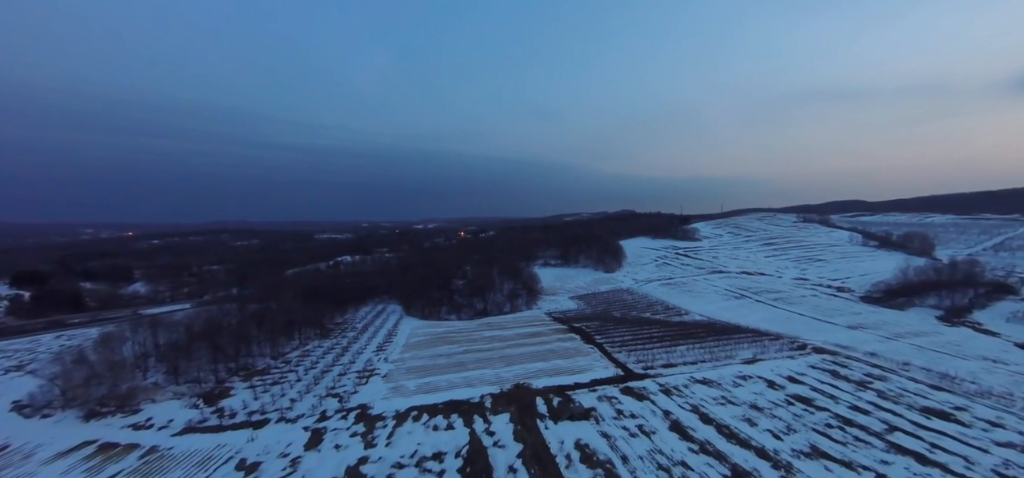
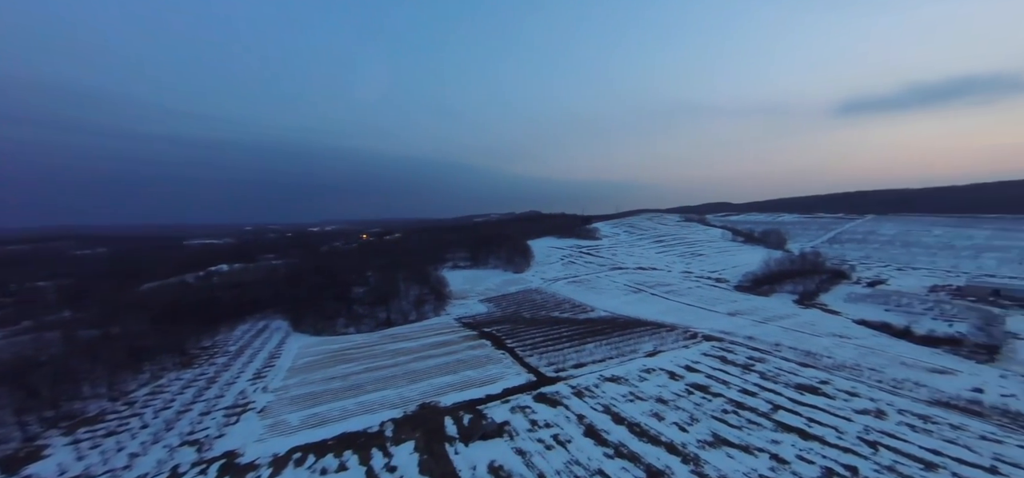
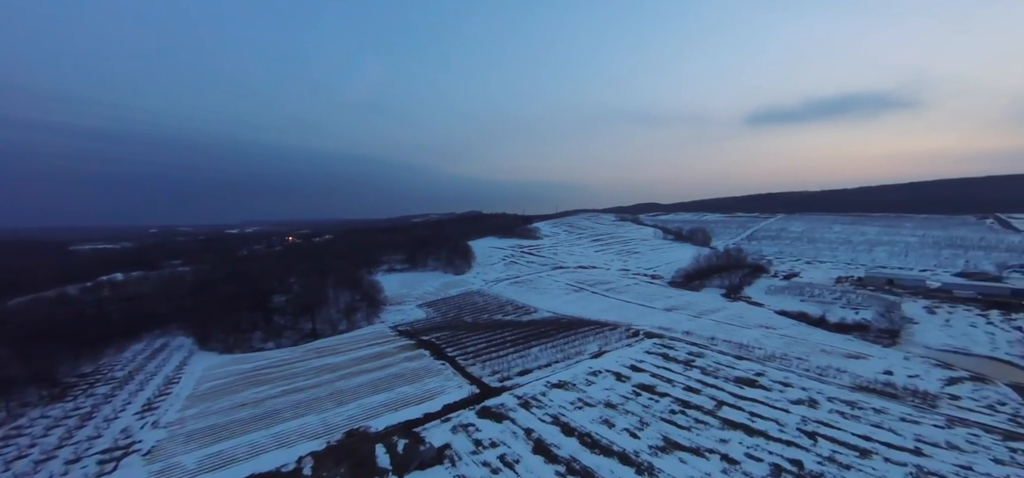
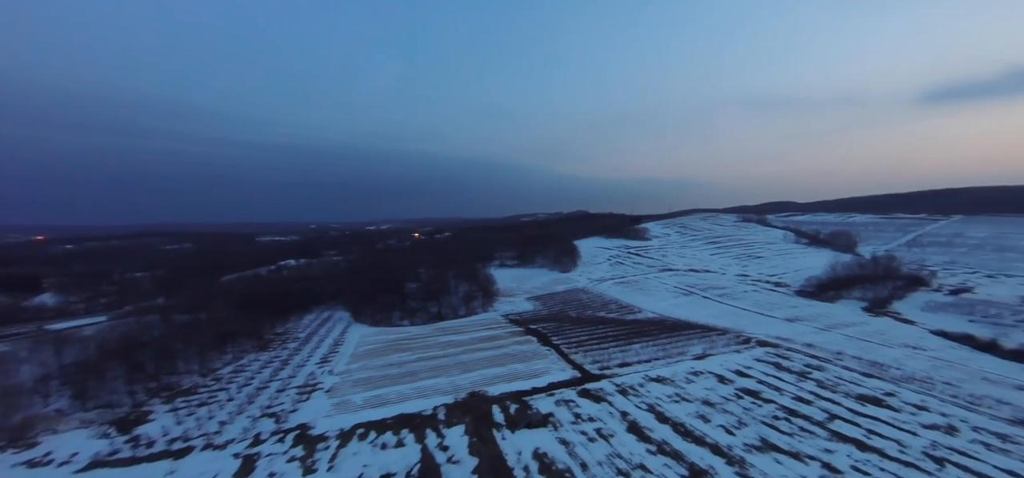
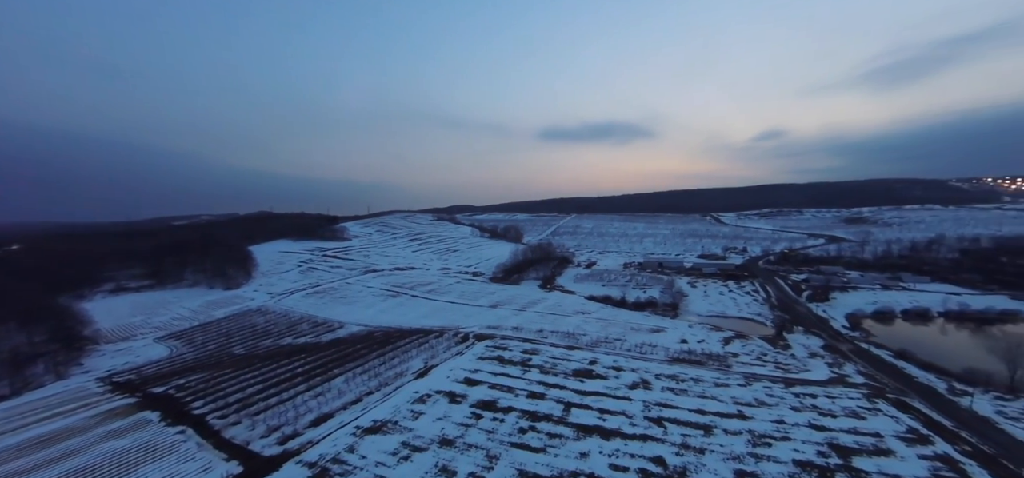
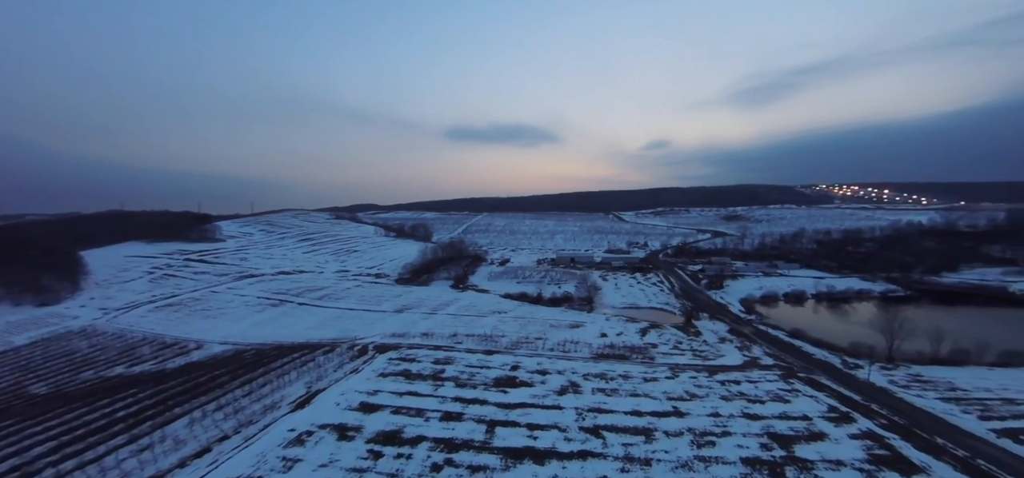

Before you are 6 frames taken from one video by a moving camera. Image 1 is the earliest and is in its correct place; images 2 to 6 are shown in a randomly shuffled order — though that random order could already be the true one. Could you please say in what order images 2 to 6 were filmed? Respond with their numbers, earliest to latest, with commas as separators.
4, 2, 3, 5, 6
